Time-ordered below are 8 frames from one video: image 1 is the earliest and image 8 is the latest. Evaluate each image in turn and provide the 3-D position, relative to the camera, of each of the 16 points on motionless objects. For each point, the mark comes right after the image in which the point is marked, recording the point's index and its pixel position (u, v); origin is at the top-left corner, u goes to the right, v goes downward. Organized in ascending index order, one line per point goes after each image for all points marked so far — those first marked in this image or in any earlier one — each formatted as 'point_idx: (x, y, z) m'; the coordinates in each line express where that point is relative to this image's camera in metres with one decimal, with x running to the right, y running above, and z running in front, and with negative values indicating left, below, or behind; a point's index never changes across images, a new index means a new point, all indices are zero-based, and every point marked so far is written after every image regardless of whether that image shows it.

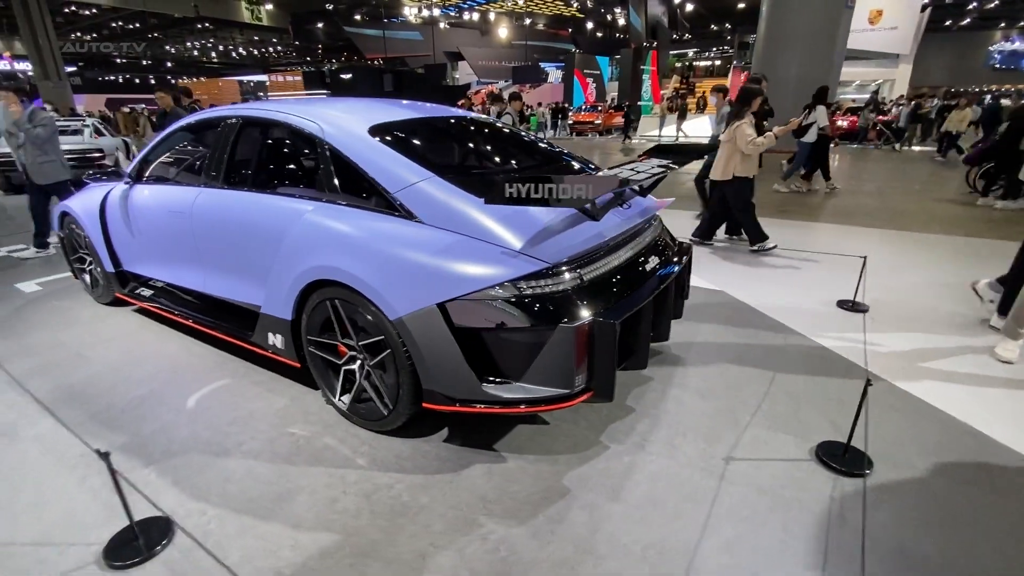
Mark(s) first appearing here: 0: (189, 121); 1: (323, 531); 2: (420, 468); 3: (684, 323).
0: (-2.1, +1.0, +3.1) m
1: (-0.7, -0.9, +1.8) m
2: (-0.4, -0.8, +2.1) m
3: (+1.2, -0.3, +3.5) m
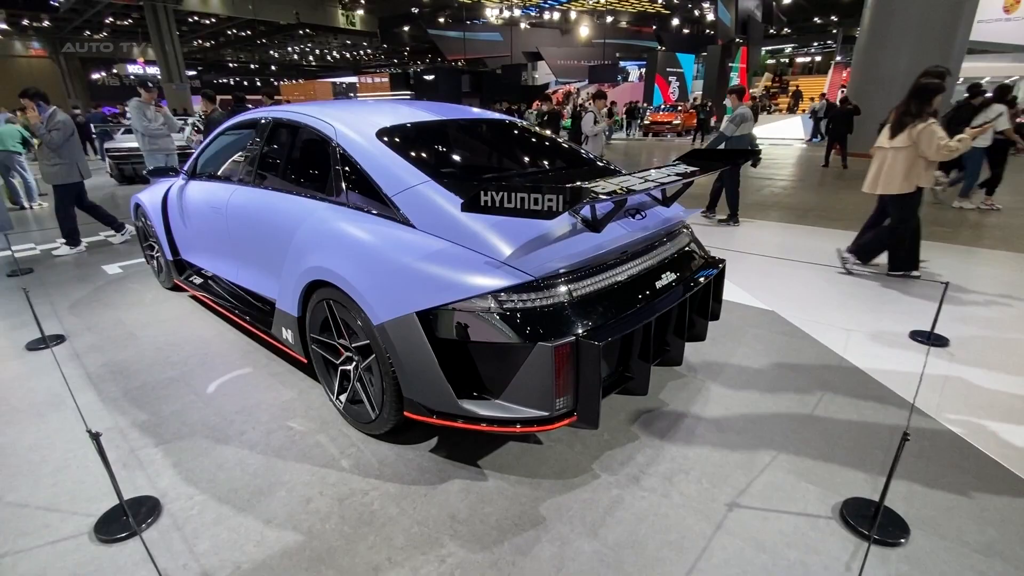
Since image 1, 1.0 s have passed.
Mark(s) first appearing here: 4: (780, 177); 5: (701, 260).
0: (-1.9, +1.1, +3.3) m
1: (-0.8, -0.9, +1.8) m
2: (-0.5, -0.8, +2.1) m
3: (+1.4, -0.4, +3.2) m
4: (+5.8, +2.4, +10.5) m
5: (+1.0, +0.2, +2.6) m
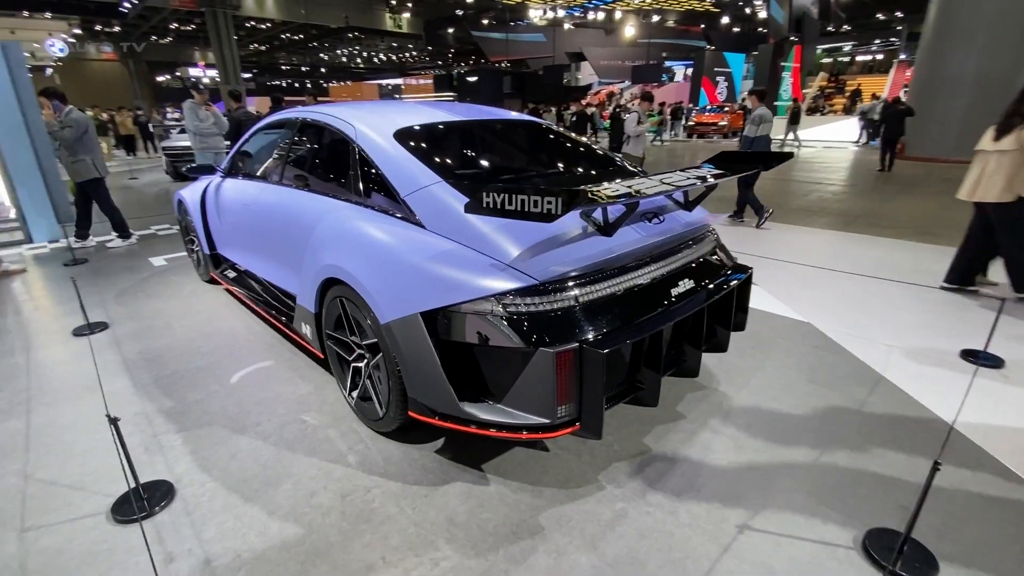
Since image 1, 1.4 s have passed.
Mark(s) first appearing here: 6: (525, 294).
0: (-1.7, +1.1, +3.4) m
1: (-0.8, -0.9, +1.8) m
2: (-0.5, -0.8, +2.1) m
3: (+1.5, -0.4, +3.0) m
4: (+6.6, +2.2, +10.0) m
5: (+1.1, +0.1, +2.5) m
6: (0.0, 0.0, +1.8) m
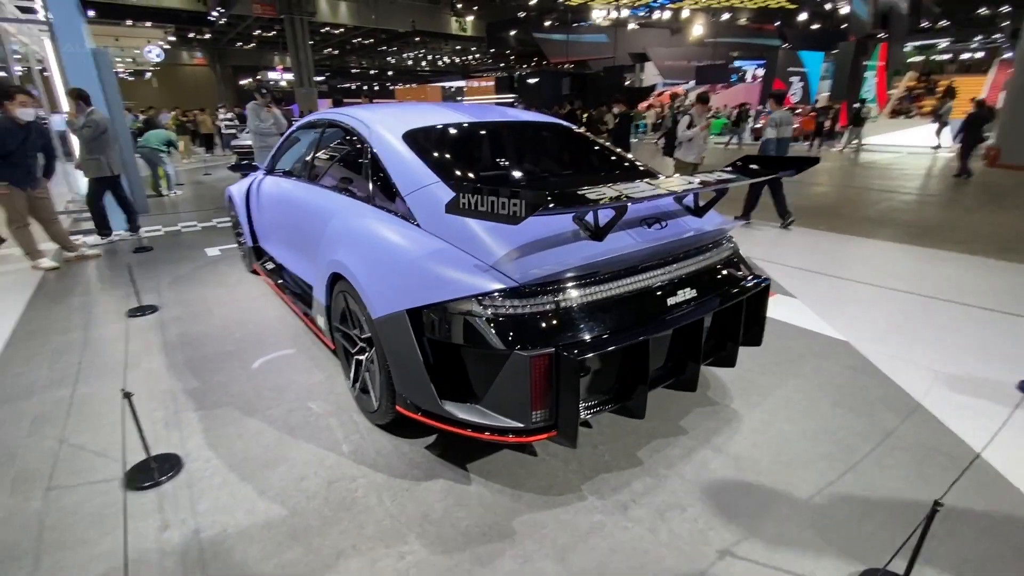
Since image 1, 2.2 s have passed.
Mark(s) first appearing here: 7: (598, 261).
0: (-1.5, +1.2, +3.5) m
1: (-0.9, -0.9, +1.9) m
2: (-0.5, -0.8, +2.1) m
3: (+1.5, -0.5, +2.9) m
4: (+7.5, +1.9, +9.2) m
5: (+1.1, +0.1, +2.4) m
6: (0.0, 0.0, +1.8) m
7: (+0.3, +0.1, +1.9) m
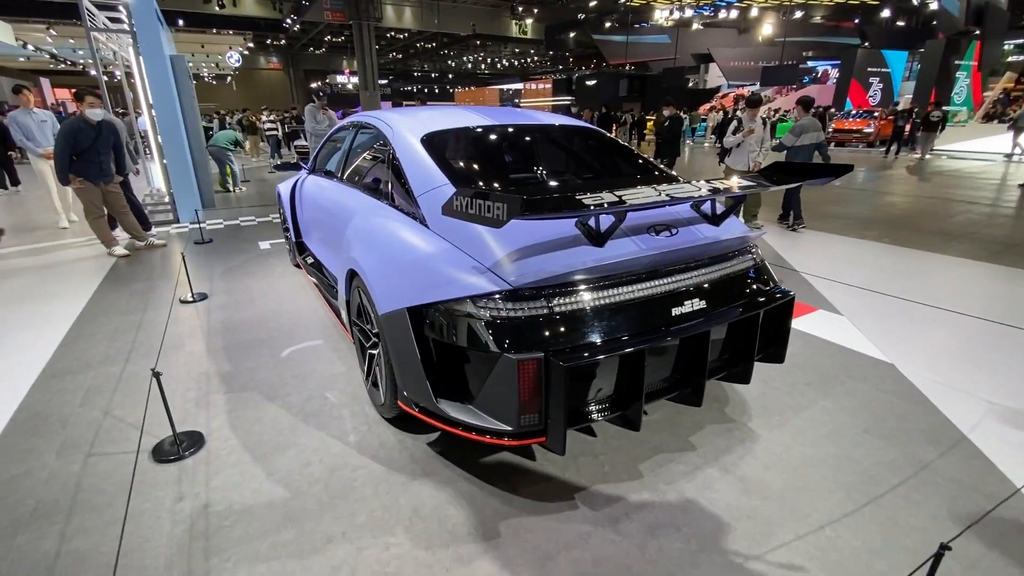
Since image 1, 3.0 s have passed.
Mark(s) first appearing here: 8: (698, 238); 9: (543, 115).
0: (-1.3, +1.2, +3.7) m
1: (-1.0, -0.8, +2.0) m
2: (-0.5, -0.8, +2.2) m
3: (+1.6, -0.6, +2.7) m
4: (+8.3, +1.5, +8.4) m
5: (+1.2, 0.0, +2.3) m
6: (0.0, 0.0, +1.8) m
7: (+0.3, +0.1, +1.9) m
8: (+0.8, +0.2, +2.1) m
9: (+0.2, +1.1, +3.1) m
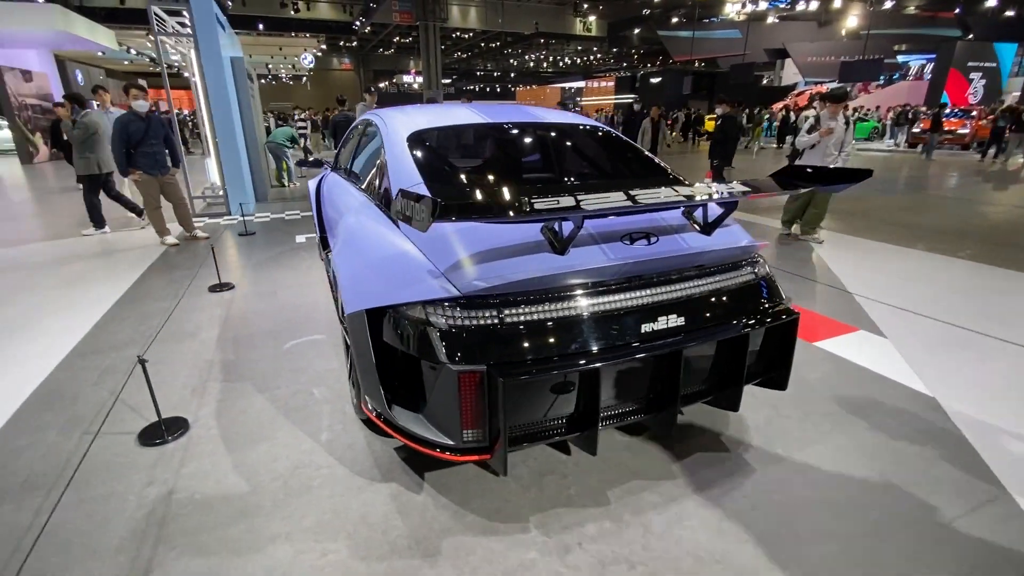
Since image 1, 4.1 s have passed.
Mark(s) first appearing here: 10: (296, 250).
0: (-1.2, +1.3, +3.7) m
1: (-1.1, -0.8, +2.0) m
2: (-0.7, -0.8, +2.1) m
3: (+1.5, -0.7, +2.4) m
4: (+8.9, +1.1, +7.3) m
5: (+1.1, -0.1, +2.0) m
6: (-0.2, -0.1, +1.7) m
7: (+0.2, 0.0, +1.7) m
8: (+0.7, +0.2, +1.9) m
9: (+0.2, +1.1, +3.0) m
10: (-2.4, +0.4, +5.4) m
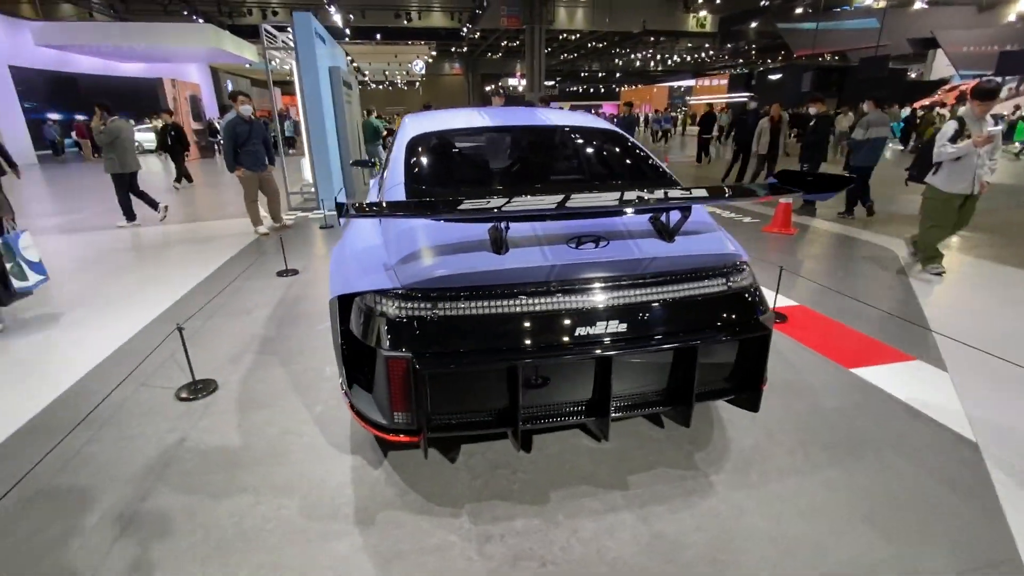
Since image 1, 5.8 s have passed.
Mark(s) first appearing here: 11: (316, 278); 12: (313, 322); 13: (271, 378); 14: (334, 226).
0: (-0.9, +1.3, +4.0) m
1: (-1.3, -0.7, +2.3) m
2: (-0.9, -0.7, +2.4) m
3: (+1.3, -0.8, +2.2) m
4: (+9.6, +0.5, +5.5) m
5: (+0.9, -0.1, +1.9) m
6: (-0.4, 0.0, +1.8) m
7: (0.0, +0.1, +1.8) m
8: (+0.5, +0.1, +1.8) m
9: (+0.3, +1.1, +3.0) m
10: (-1.9, +0.6, +5.9) m
11: (-1.9, +0.1, +4.6) m
12: (-1.5, -0.3, +3.6) m
13: (-1.4, -0.5, +2.9) m
14: (-2.5, +0.9, +6.8) m
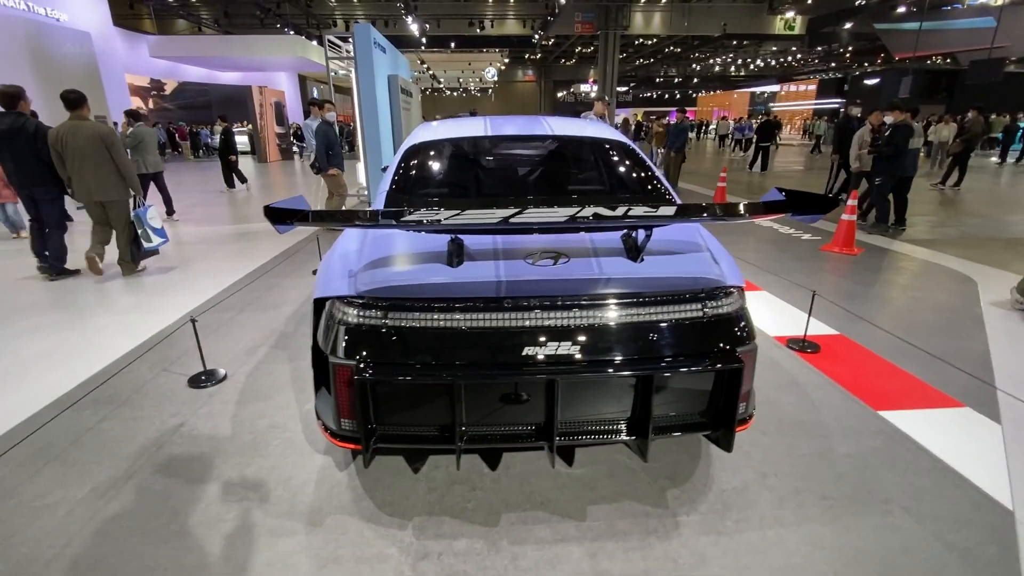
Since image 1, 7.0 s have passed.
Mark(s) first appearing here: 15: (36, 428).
0: (-0.7, +1.3, +4.1) m
1: (-1.4, -0.7, +2.5) m
2: (-1.0, -0.7, +2.4) m
3: (+1.1, -0.9, +2.0) m
4: (+9.9, -0.1, +4.2) m
5: (+0.7, -0.2, +1.8) m
6: (-0.6, -0.1, +1.9) m
7: (-0.2, 0.0, +1.7) m
8: (+0.3, +0.1, +1.8) m
9: (+0.4, +1.0, +2.9) m
10: (-1.4, +0.6, +6.1) m
11: (-1.7, +0.1, +4.8) m
12: (-1.4, -0.3, +3.8) m
13: (-1.5, -0.5, +3.0) m
14: (-1.9, +0.9, +7.0) m
15: (-2.4, -0.7, +2.5) m
